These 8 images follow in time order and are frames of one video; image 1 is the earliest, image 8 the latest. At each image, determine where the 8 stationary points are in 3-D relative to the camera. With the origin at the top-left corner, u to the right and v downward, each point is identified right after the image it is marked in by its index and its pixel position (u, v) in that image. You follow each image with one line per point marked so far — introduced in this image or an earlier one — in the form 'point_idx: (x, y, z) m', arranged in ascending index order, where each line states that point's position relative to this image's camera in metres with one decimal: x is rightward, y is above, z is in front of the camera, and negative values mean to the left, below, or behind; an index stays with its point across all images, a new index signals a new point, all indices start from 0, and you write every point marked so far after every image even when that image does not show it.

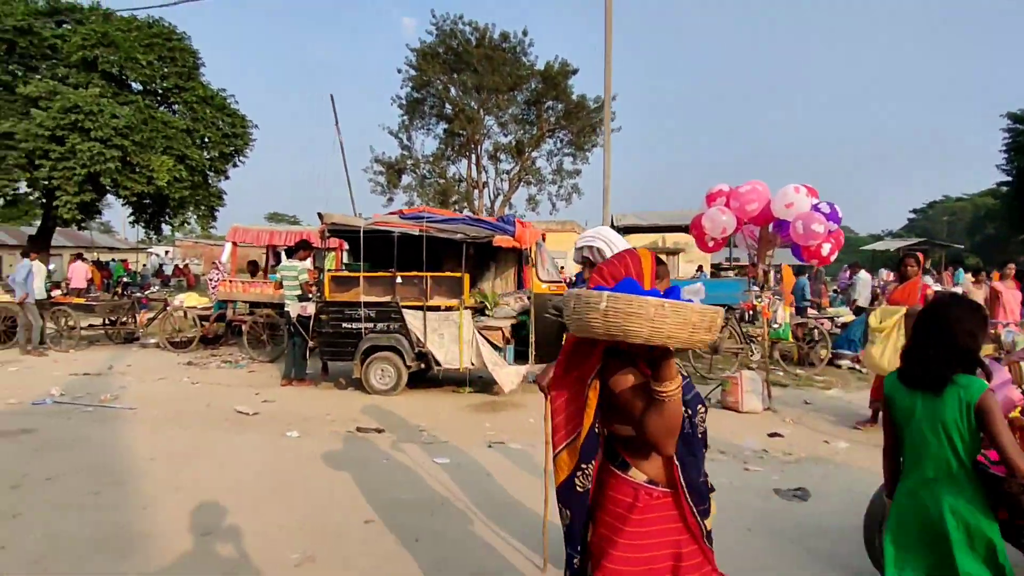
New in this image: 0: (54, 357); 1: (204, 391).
0: (-7.3, -1.1, +10.5) m
1: (-3.7, -1.3, +8.0) m
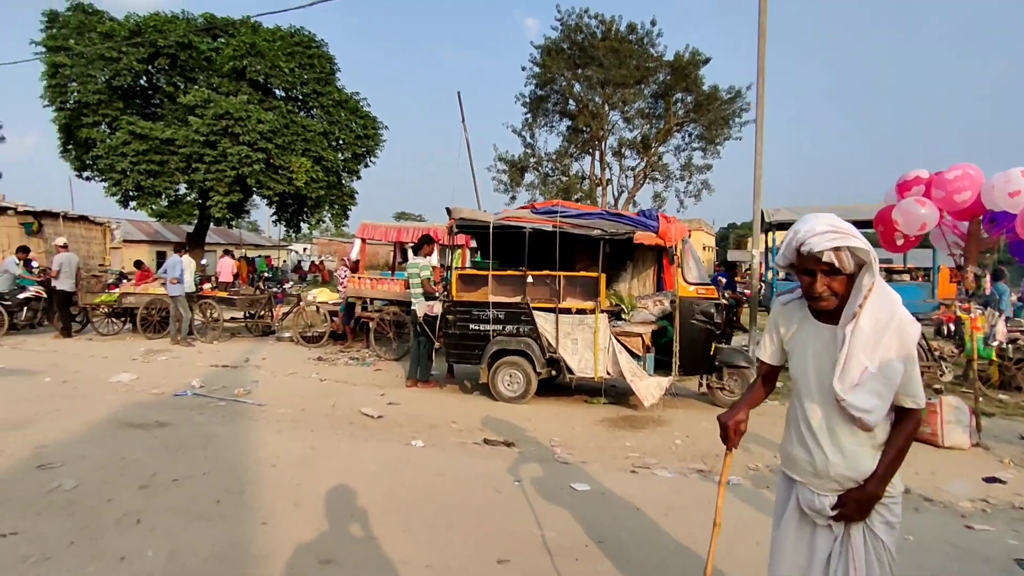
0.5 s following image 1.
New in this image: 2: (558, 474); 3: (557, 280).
0: (-5.2, -1.0, +11.0) m
1: (-2.2, -1.2, +8.0) m
2: (+0.4, -1.4, +4.9) m
3: (+0.5, +0.1, +6.8) m
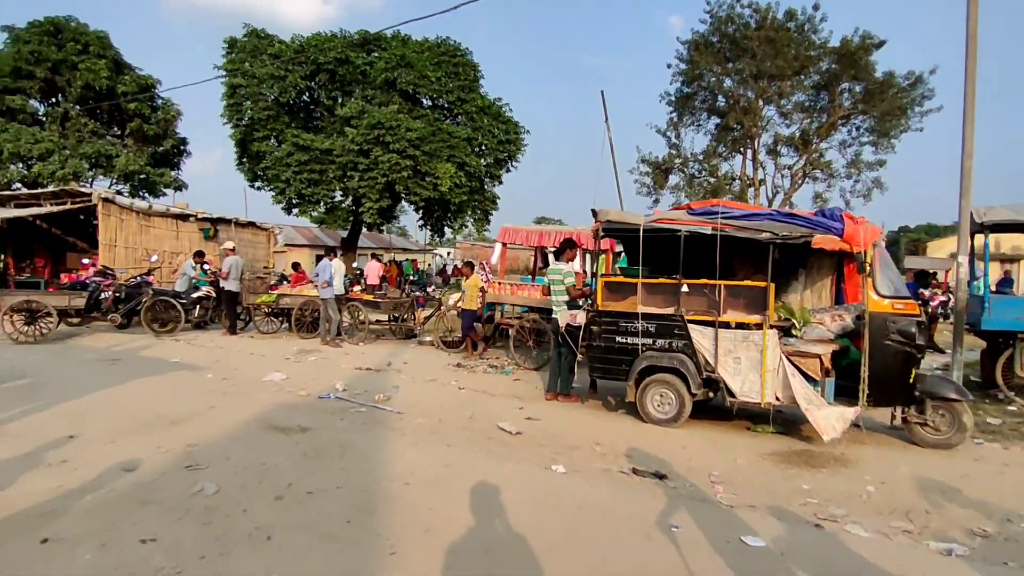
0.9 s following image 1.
0: (-2.8, -1.1, +11.3) m
1: (-0.5, -1.3, +7.7) m
2: (+1.3, -1.5, +4.2) m
3: (+1.9, 0.0, +6.0) m
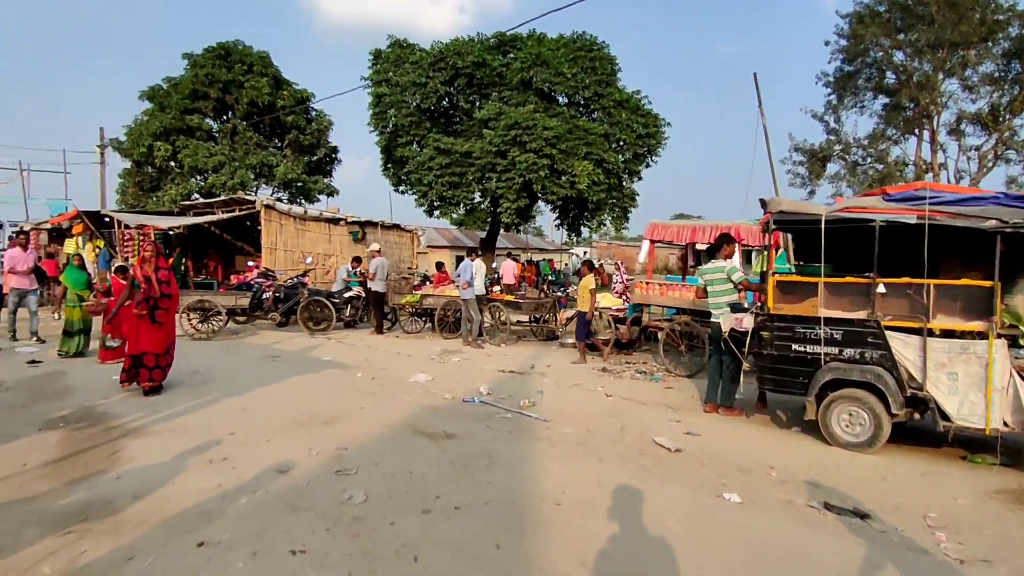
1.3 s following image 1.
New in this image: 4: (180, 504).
0: (-0.4, -1.1, +11.2) m
1: (+1.2, -1.3, +7.2) m
2: (+2.2, -1.5, +3.3) m
3: (+3.1, 0.0, +5.1) m
4: (-2.1, -1.4, +4.3) m
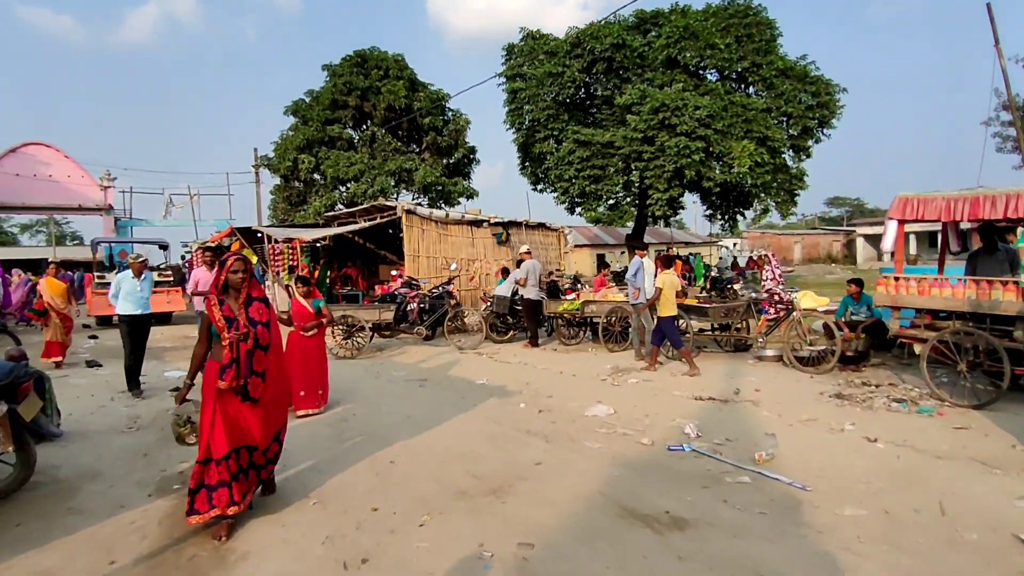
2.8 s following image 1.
0: (+2.2, -1.1, +9.2) m
1: (+2.9, -1.3, +4.9) m
2: (+3.2, -1.5, +1.0) m
3: (+4.4, 0.0, +2.5) m
4: (-0.9, -1.5, +2.7) m
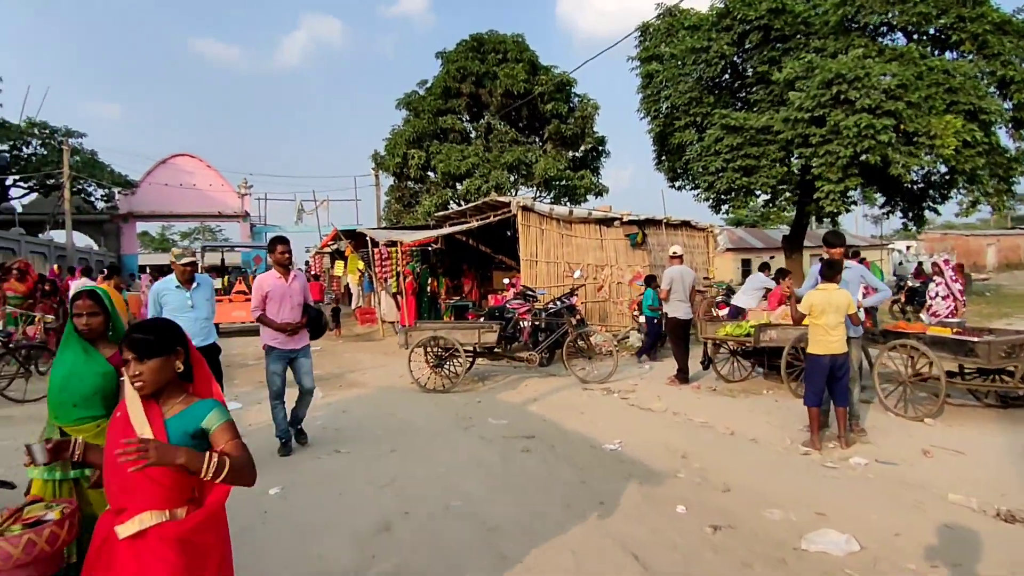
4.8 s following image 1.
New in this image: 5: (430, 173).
0: (+3.5, -1.3, +5.8) m
1: (+3.4, -1.5, +1.5) m
2: (+2.9, -1.6, -2.5) m
3: (+4.4, -0.1, -1.2) m
4: (-0.7, -1.7, +0.1) m
5: (-2.5, +3.4, +19.7) m
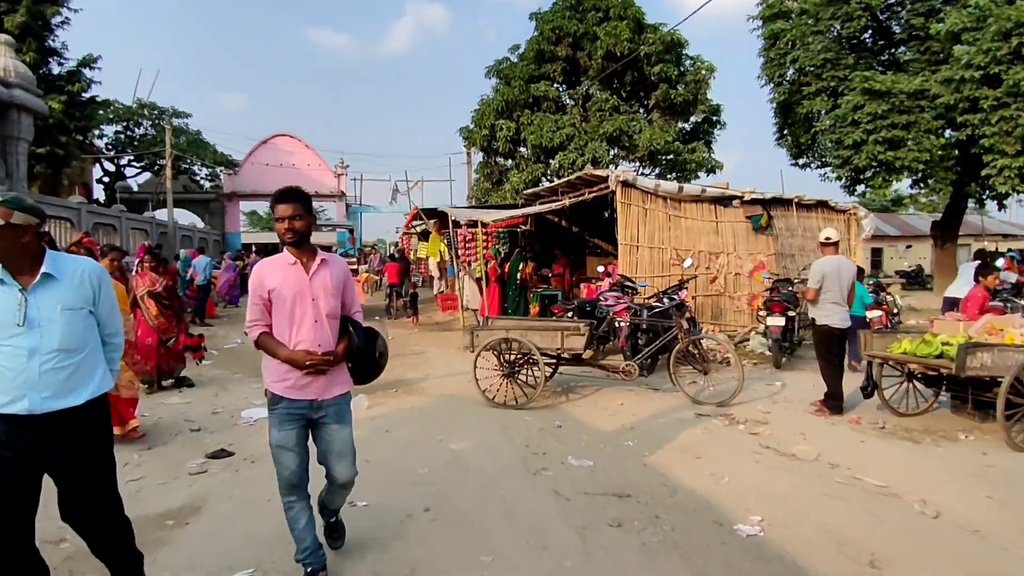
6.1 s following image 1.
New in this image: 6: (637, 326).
0: (+4.0, -1.4, +3.4) m
1: (+3.2, -1.6, -0.9) m
2: (+2.2, -1.8, -4.7) m
3: (+3.8, -0.4, -3.7) m
4: (-1.1, -1.8, -1.7) m
5: (+0.2, +3.8, +17.9) m
6: (+1.5, -0.5, +8.0) m
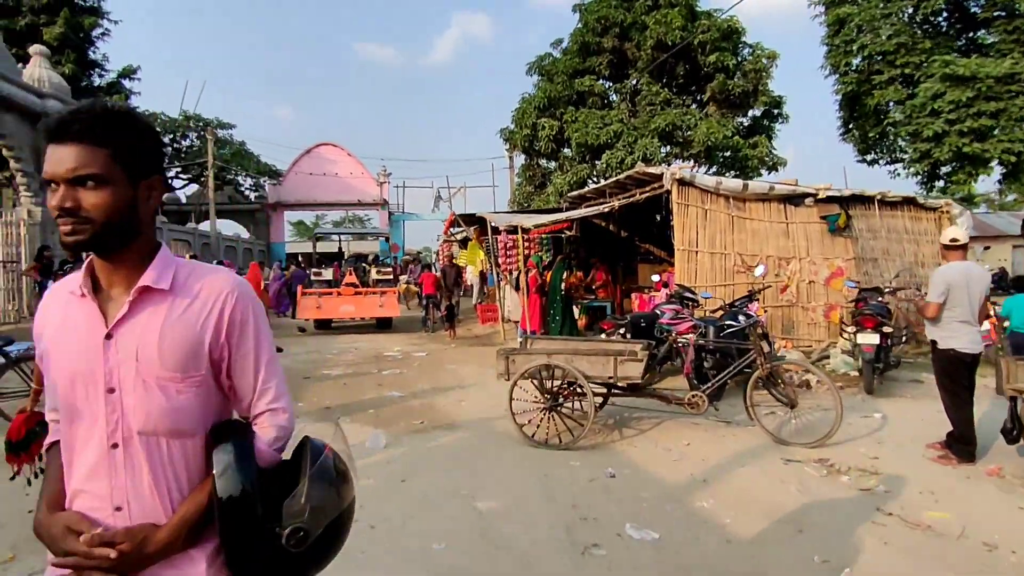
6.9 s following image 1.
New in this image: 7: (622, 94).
0: (+4.1, -1.5, +1.9) m
1: (+3.1, -1.7, -2.3) m
2: (+1.8, -1.9, -6.0) m
3: (+3.4, -0.4, -5.1) m
4: (-1.3, -1.8, -2.7) m
5: (+1.3, +3.6, +16.7) m
6: (+1.9, -0.6, +6.7) m
7: (+2.7, +4.7, +16.1) m
